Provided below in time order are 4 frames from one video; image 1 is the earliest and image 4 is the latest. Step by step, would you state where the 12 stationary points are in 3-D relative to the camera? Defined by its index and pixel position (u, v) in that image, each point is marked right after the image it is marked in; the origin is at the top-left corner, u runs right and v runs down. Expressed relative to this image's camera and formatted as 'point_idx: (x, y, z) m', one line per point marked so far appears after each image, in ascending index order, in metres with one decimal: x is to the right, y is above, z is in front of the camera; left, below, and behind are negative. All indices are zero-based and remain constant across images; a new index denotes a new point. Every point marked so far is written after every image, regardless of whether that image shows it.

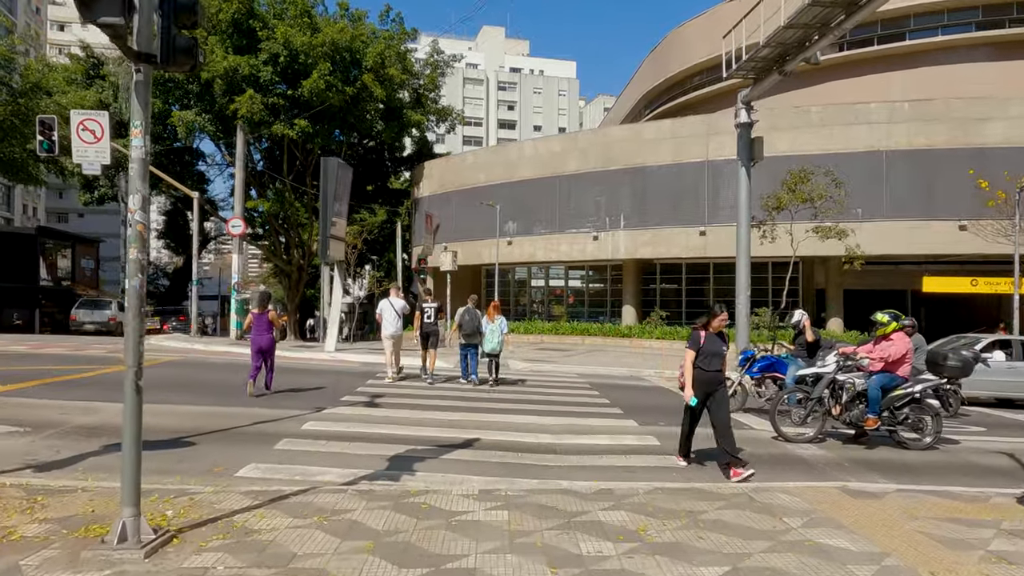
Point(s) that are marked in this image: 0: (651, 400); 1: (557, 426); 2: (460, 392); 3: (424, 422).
0: (+2.4, -2.0, +11.6) m
1: (+0.6, -1.9, +8.8) m
2: (-1.0, -1.9, +12.6) m
3: (-1.1, -1.8, +8.6) m
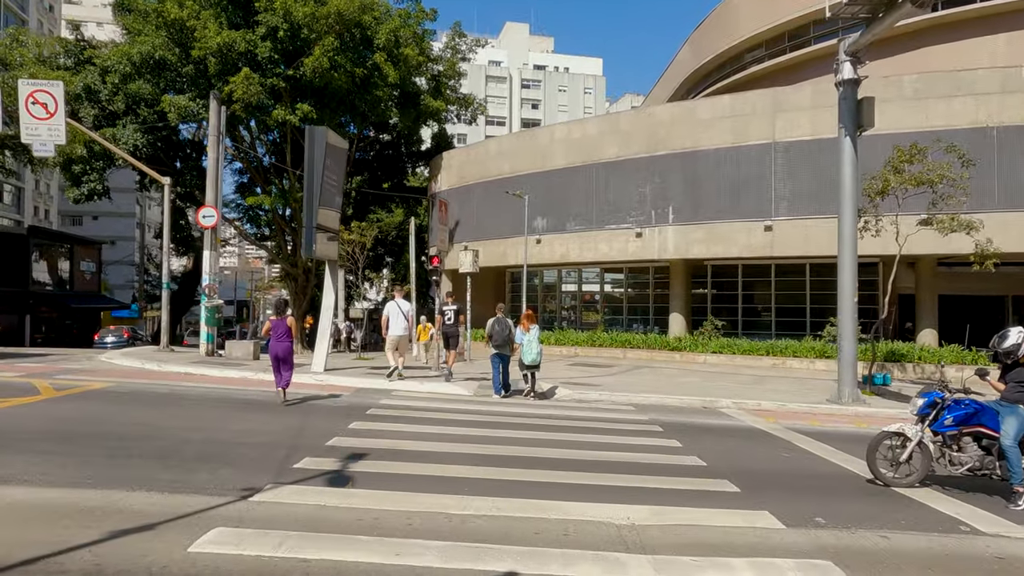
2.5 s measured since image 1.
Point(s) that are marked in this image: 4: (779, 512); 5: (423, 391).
0: (+3.0, -2.0, +7.8) m
1: (+1.1, -1.9, +5.1) m
2: (-0.5, -1.9, +8.9) m
3: (-0.7, -1.8, +5.0) m
4: (+2.3, -2.0, +5.7) m
5: (-1.7, -2.0, +12.7) m
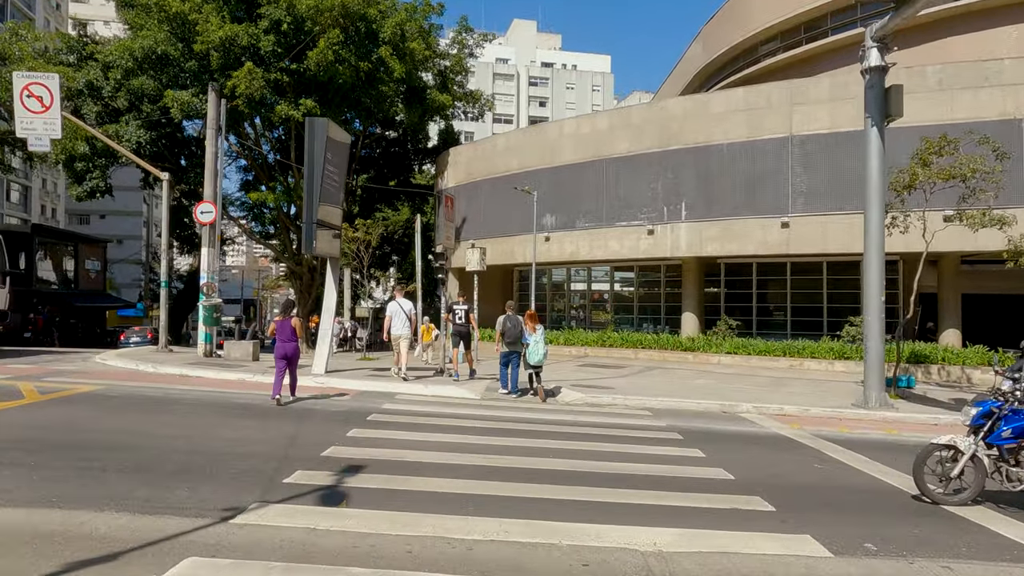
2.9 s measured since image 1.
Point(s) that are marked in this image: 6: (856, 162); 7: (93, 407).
0: (+3.1, -2.0, +7.2) m
1: (+1.1, -1.9, +4.5) m
2: (-0.3, -1.9, +8.4) m
3: (-0.6, -1.8, +4.4) m
4: (+2.4, -1.9, +5.1) m
5: (-1.5, -1.9, +12.1) m
6: (+10.4, +3.8, +20.0) m
7: (-5.8, -1.6, +9.1) m
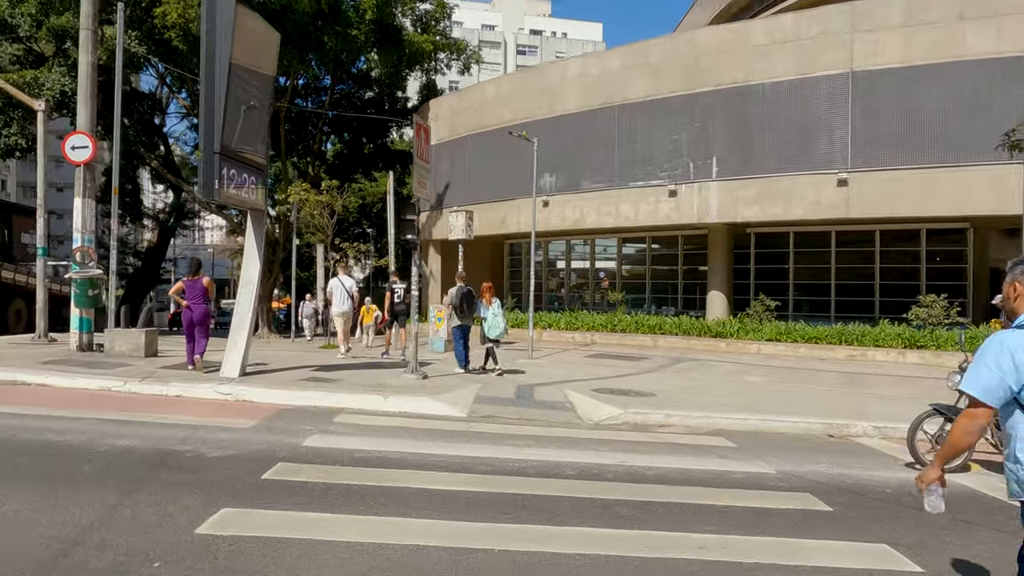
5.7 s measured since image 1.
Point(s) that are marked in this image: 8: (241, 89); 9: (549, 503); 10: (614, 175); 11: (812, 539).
0: (+3.2, -1.7, +3.3) m
1: (+1.3, -1.6, +0.5) m
2: (-0.2, -1.5, +4.4) m
3: (-0.4, -1.6, +0.4) m
4: (+2.6, -1.7, +1.2) m
5: (-1.5, -1.5, +8.1) m
6: (+10.3, +4.5, +16.0) m
7: (-5.7, -1.3, +4.9) m
8: (-3.9, +2.9, +9.6) m
9: (+0.3, -1.6, +4.8) m
10: (+3.1, +3.4, +19.8) m
11: (+2.0, -1.7, +4.3) m
